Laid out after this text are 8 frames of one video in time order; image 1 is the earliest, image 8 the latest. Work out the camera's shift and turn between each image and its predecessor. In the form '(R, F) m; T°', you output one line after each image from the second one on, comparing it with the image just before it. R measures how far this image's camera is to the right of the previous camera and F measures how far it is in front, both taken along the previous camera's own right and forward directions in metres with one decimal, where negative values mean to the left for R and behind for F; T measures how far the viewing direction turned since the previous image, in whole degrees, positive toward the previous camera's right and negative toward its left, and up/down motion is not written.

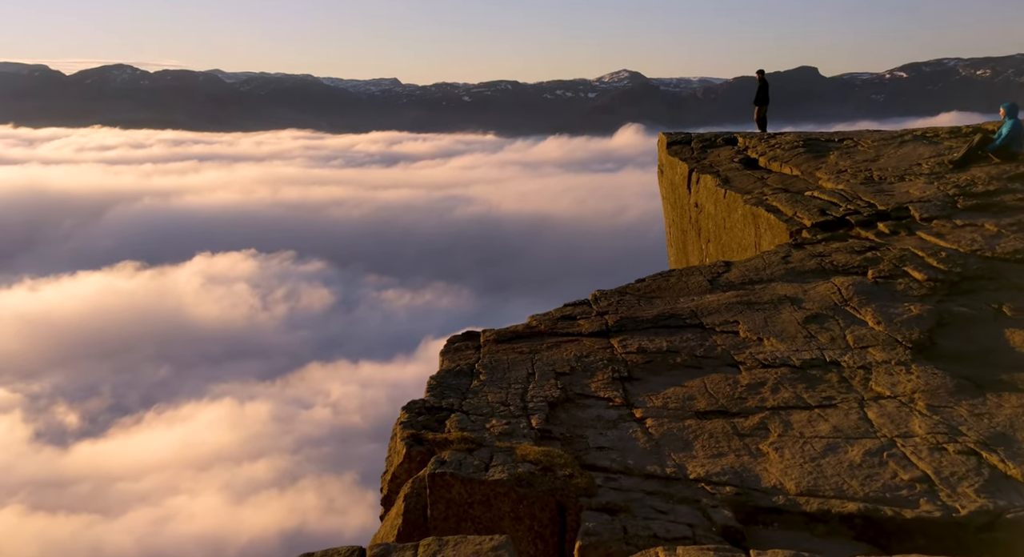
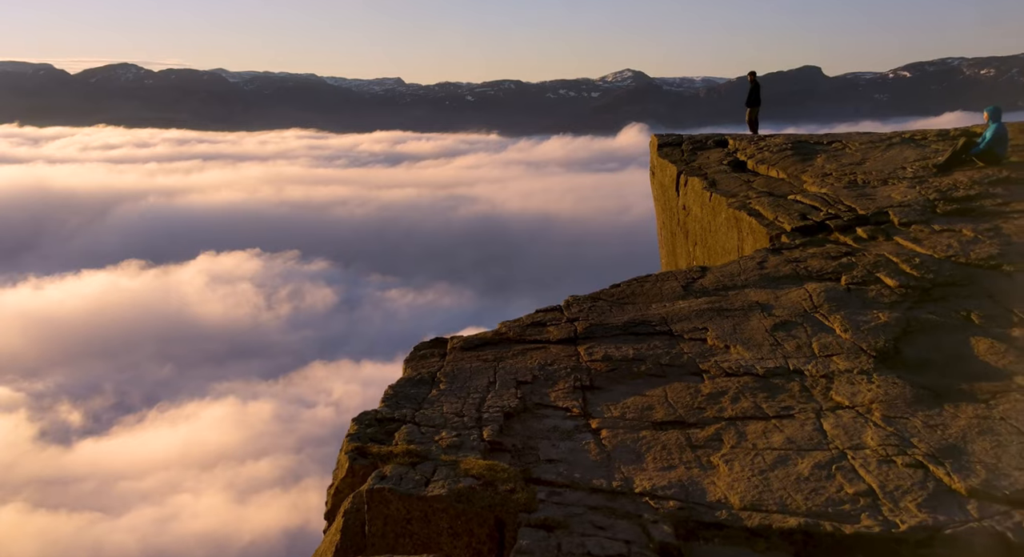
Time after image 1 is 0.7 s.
(+0.3, 0.0) m; 0°
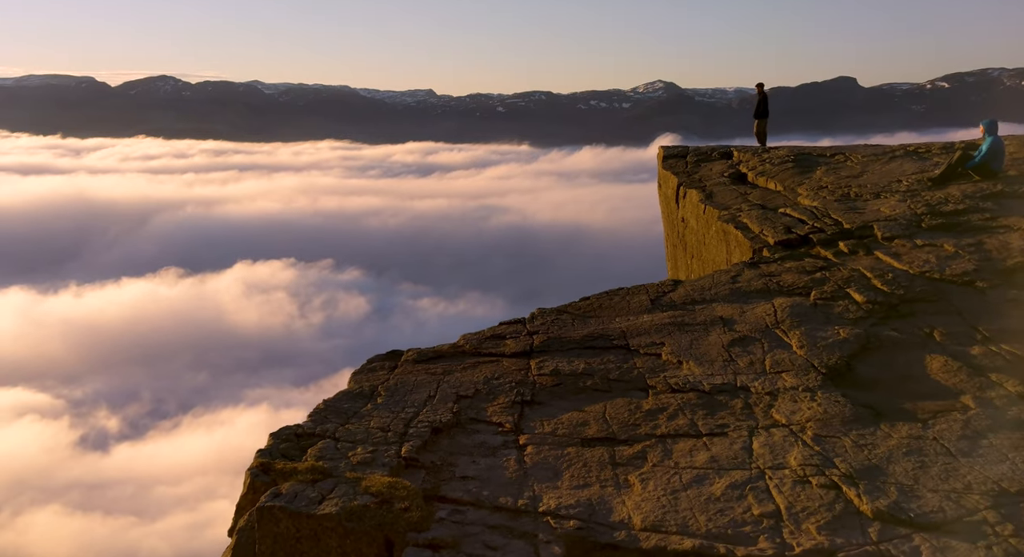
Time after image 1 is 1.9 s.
(+0.6, 0.0) m; -1°
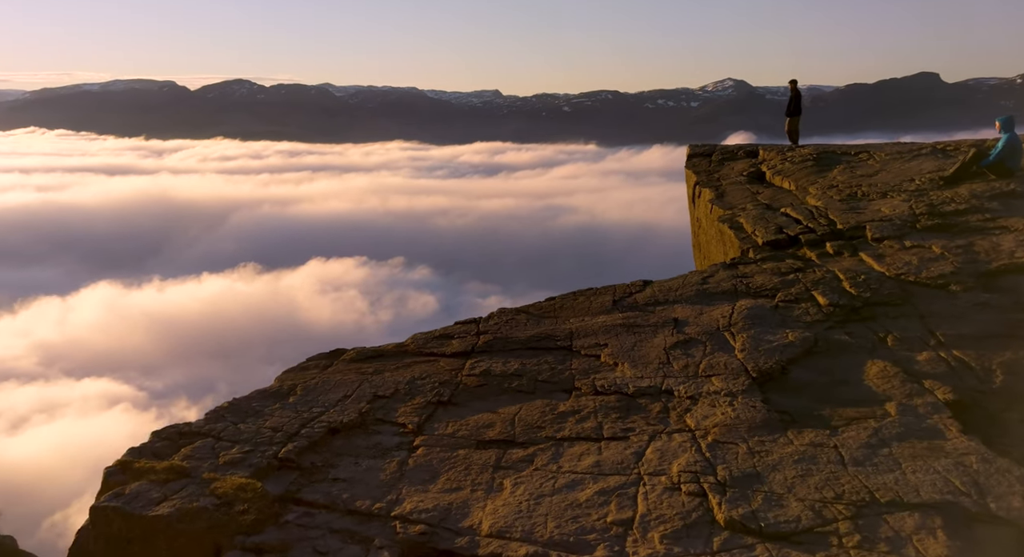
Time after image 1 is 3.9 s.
(+1.1, +0.1) m; -2°
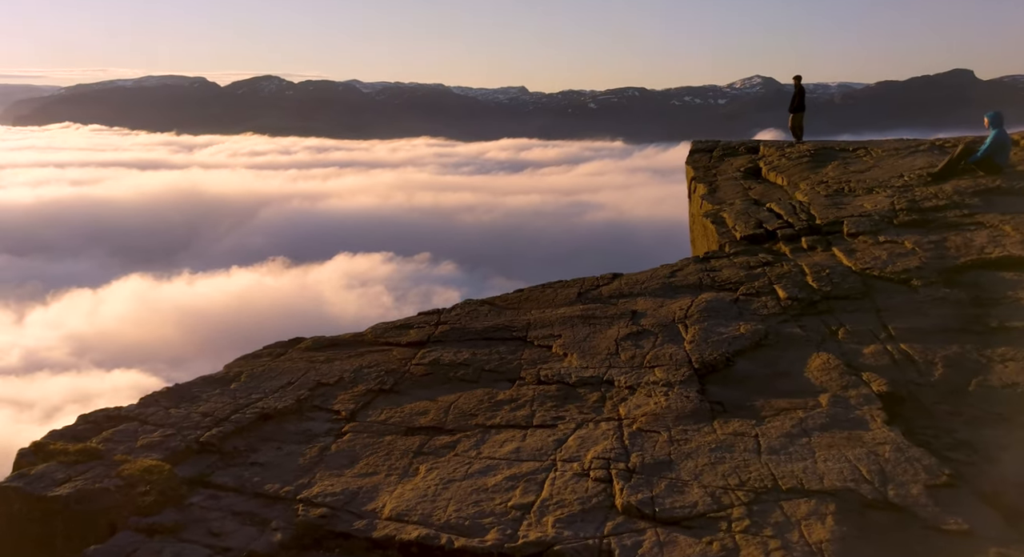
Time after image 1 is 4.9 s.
(+0.6, -0.1) m; -1°
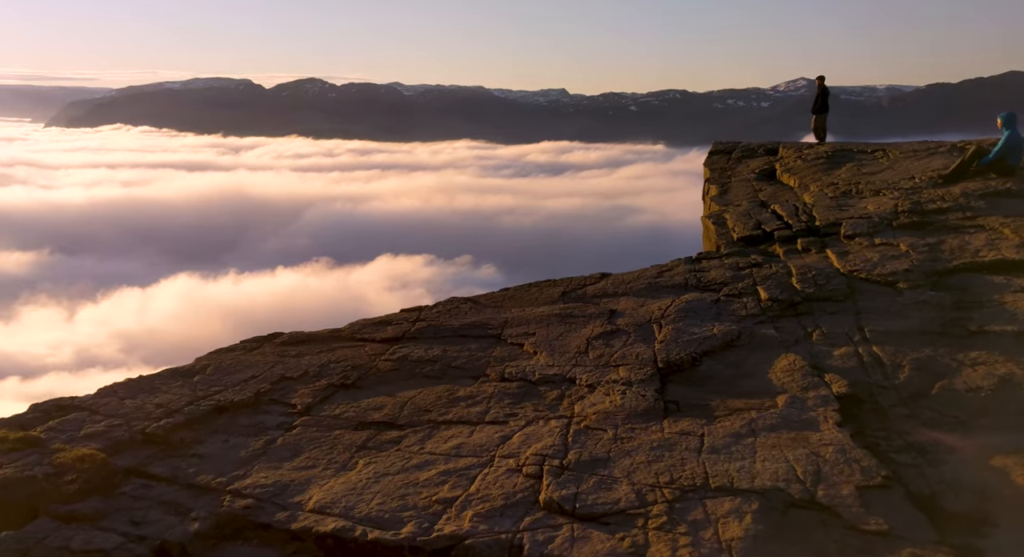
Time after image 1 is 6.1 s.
(+0.6, 0.0) m; -2°
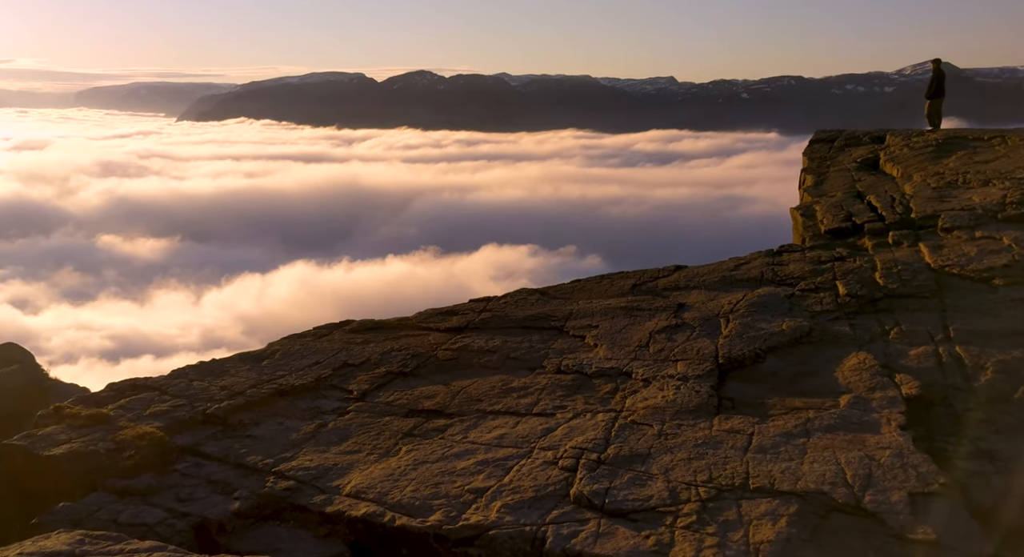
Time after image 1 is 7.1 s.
(+0.4, 0.0) m; -6°
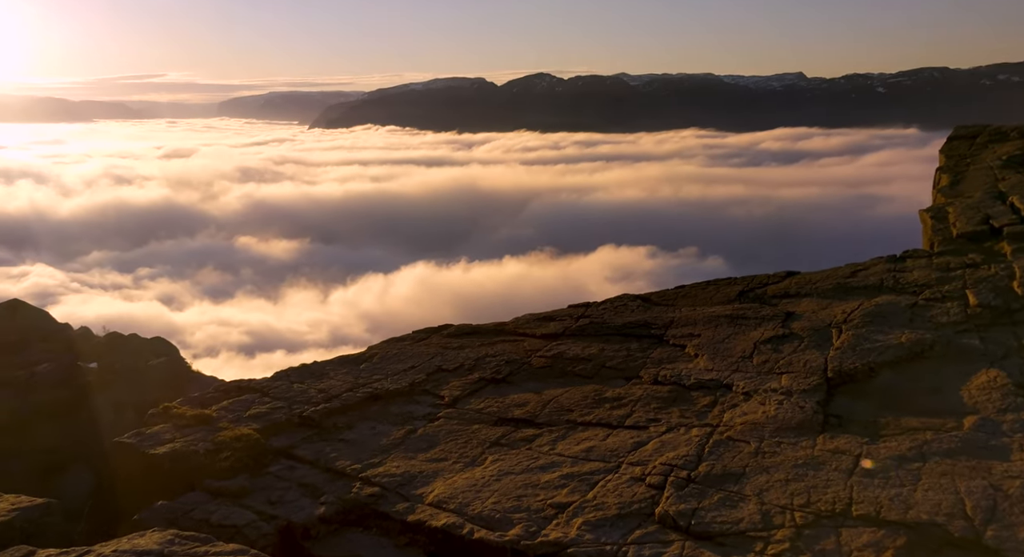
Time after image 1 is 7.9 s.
(+0.2, +0.1) m; -7°
